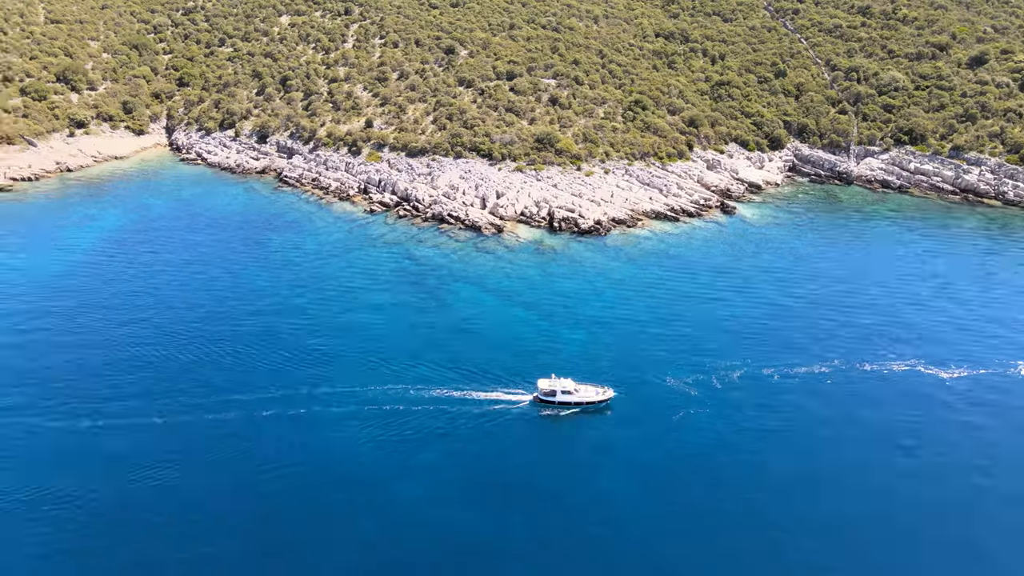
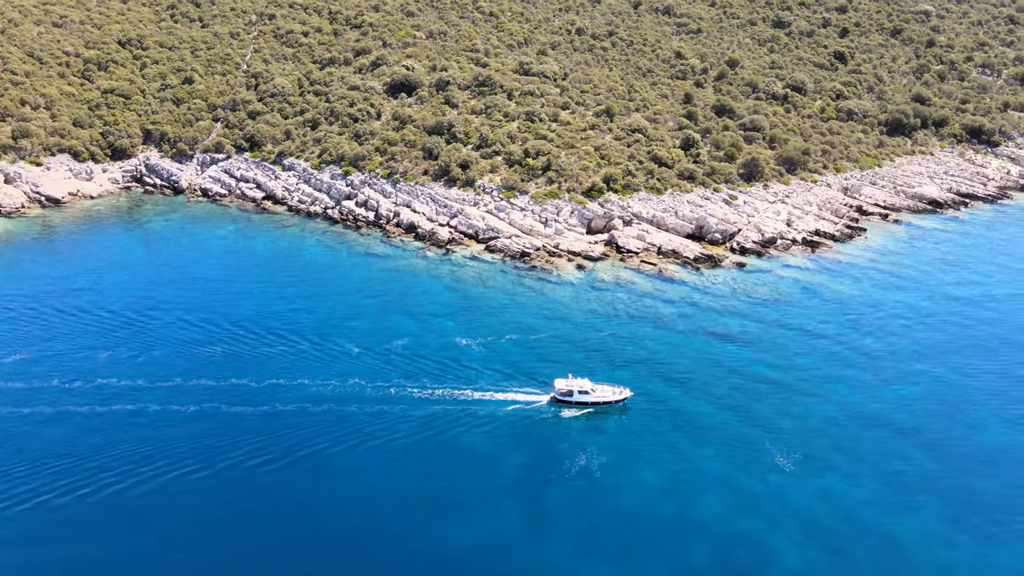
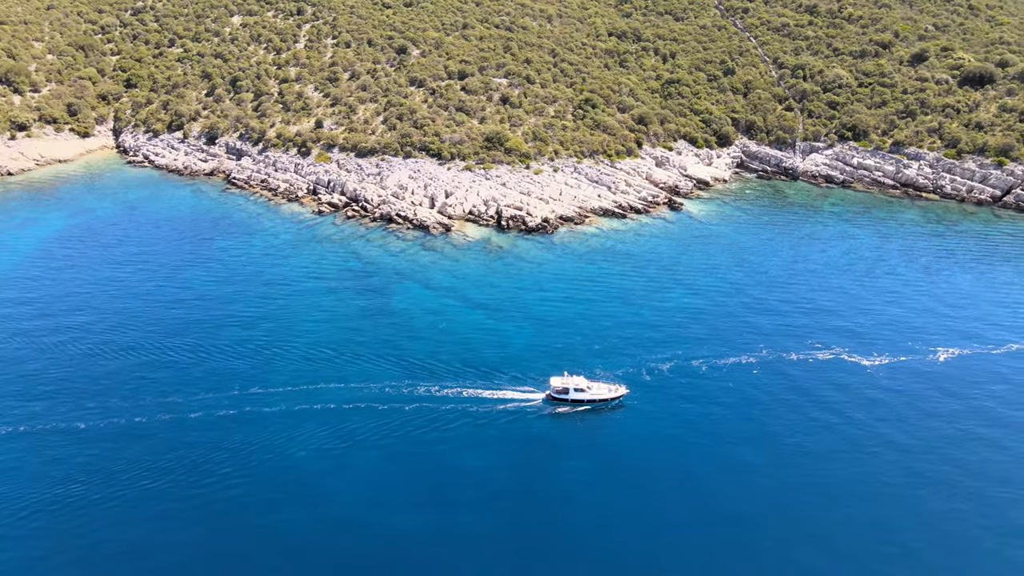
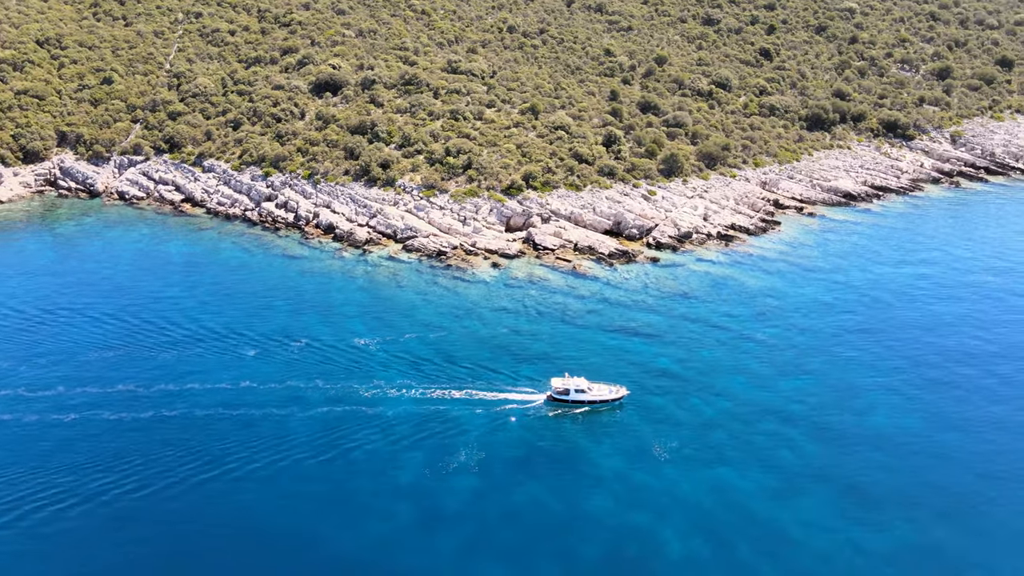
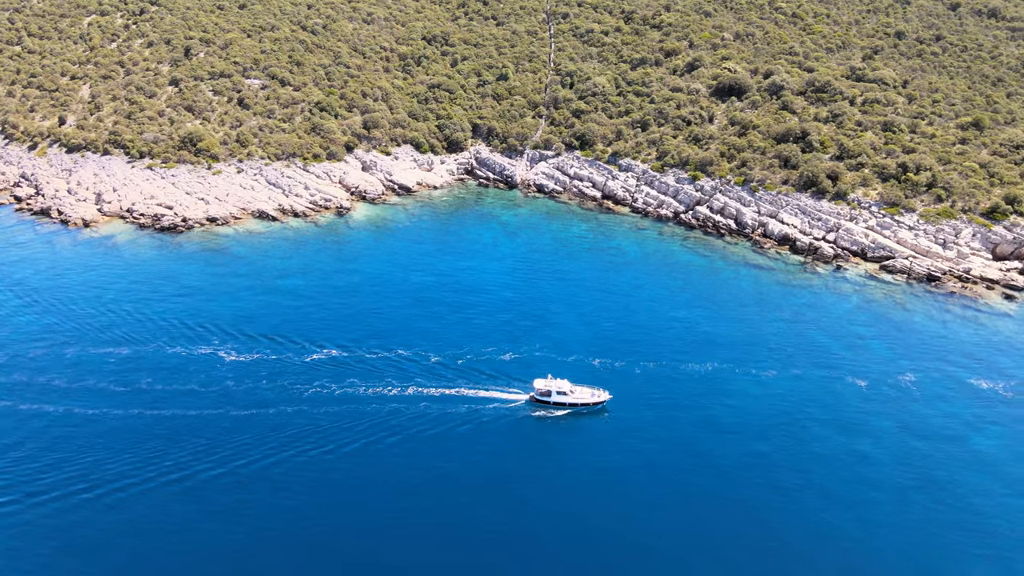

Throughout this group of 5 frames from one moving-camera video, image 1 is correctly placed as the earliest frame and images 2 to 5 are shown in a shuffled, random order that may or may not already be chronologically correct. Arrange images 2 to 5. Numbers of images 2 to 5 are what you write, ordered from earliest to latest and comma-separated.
3, 5, 2, 4
